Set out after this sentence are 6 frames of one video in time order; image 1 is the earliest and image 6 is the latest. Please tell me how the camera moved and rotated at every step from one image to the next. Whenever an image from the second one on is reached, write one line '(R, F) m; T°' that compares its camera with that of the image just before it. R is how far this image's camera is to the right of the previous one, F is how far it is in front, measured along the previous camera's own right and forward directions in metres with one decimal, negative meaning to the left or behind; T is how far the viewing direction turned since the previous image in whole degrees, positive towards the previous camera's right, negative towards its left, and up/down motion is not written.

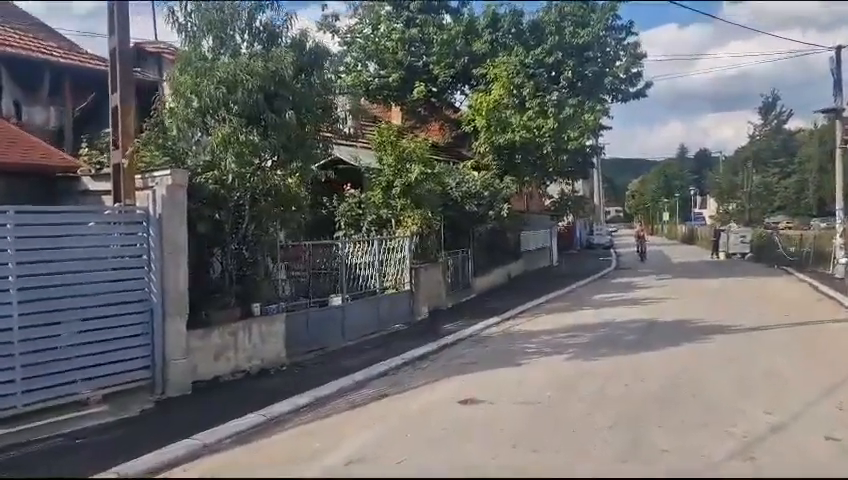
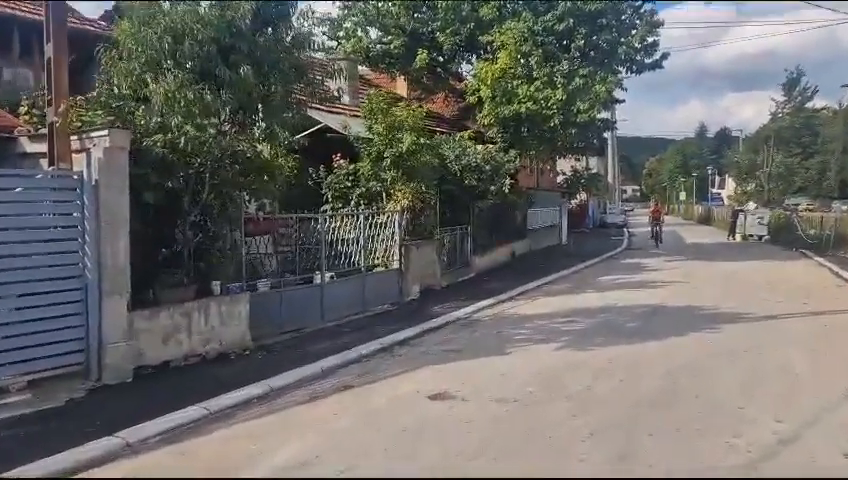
(+0.5, +1.0) m; -1°
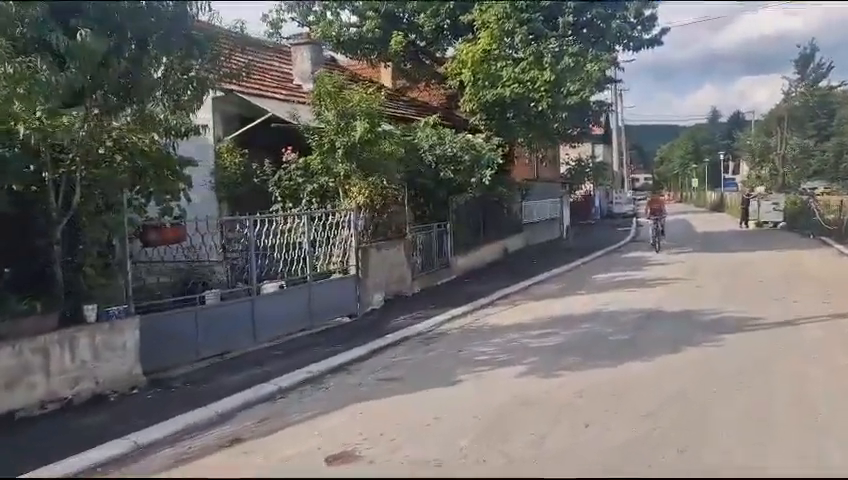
(+1.0, +1.8) m; -1°
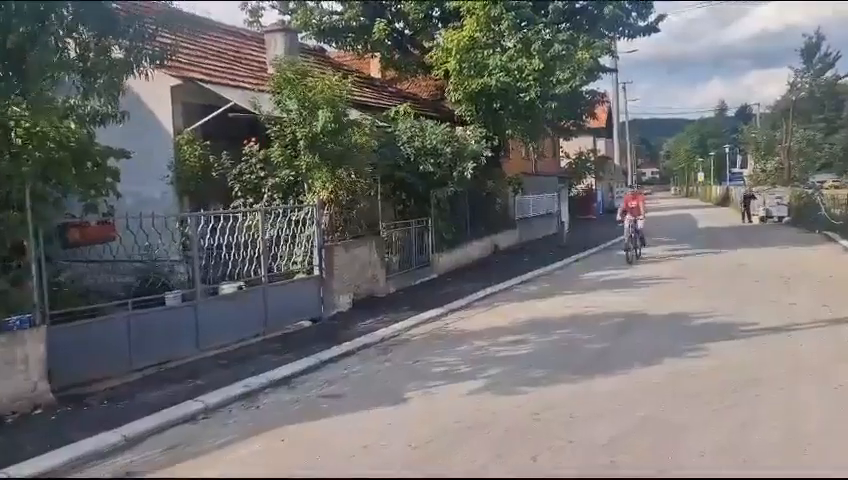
(+0.7, +0.9) m; -1°
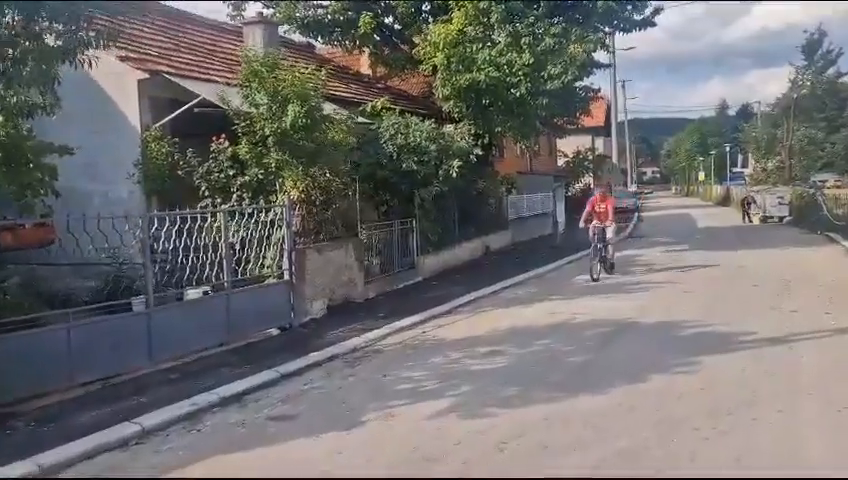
(+0.4, +0.7) m; 0°
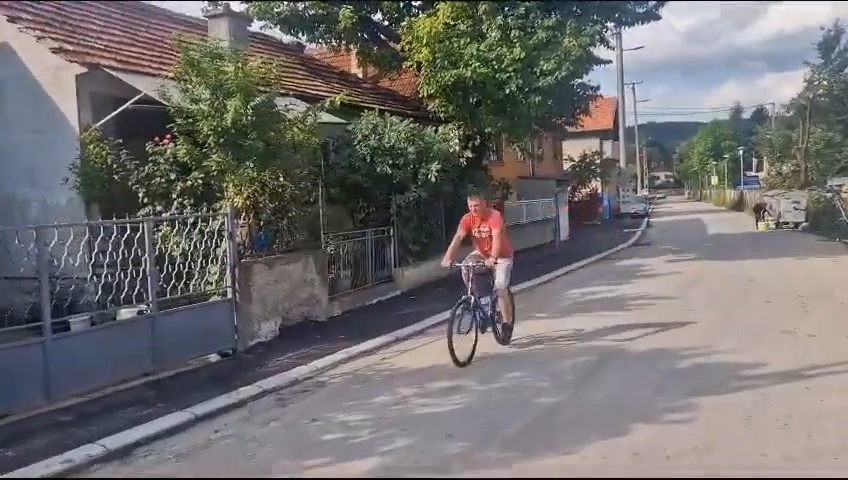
(+0.7, +1.4) m; -1°
